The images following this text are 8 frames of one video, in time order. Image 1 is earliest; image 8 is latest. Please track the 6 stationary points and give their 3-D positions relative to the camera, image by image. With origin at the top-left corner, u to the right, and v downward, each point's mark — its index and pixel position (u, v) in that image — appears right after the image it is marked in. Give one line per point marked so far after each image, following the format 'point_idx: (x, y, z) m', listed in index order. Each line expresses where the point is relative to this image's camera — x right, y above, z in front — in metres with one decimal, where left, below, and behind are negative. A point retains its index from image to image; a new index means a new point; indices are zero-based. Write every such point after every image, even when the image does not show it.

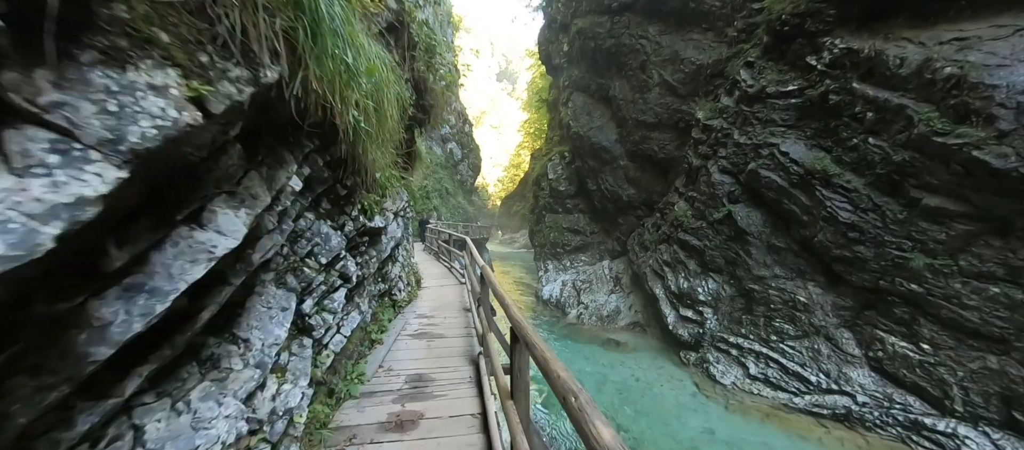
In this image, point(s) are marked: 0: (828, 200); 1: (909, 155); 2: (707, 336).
0: (+6.7, +0.5, +6.7) m
1: (+7.2, +1.3, +5.8) m
2: (+4.9, -2.8, +8.2) m
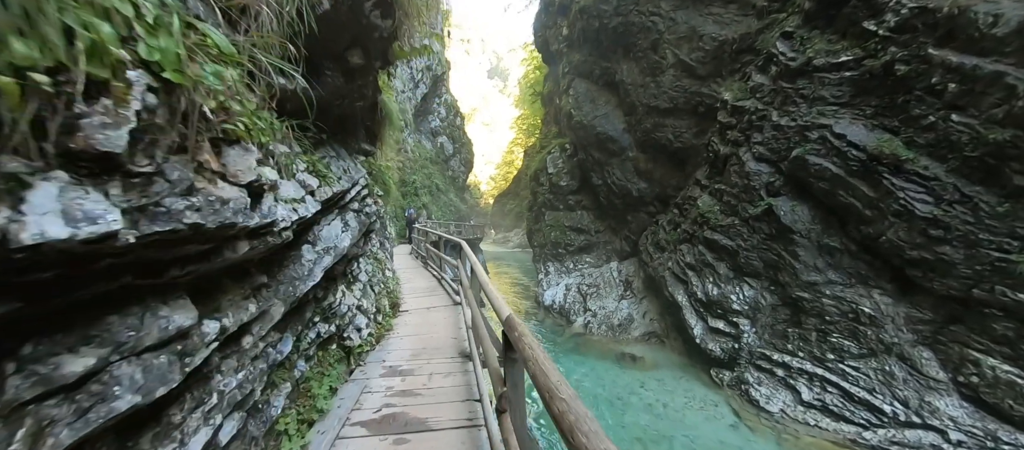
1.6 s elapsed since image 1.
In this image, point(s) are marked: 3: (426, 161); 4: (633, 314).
0: (+6.8, +0.6, +5.5) m
1: (+7.3, +1.4, +4.6) m
2: (+5.0, -2.8, +6.9) m
3: (-4.6, +3.6, +18.2) m
4: (+3.6, -2.6, +9.6) m
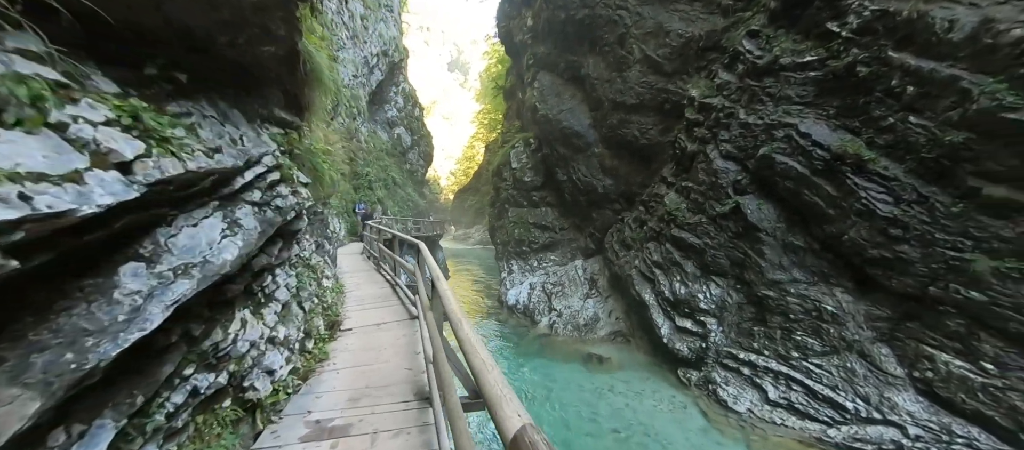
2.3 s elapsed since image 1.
0: (+6.2, +0.6, +5.6) m
1: (+6.8, +1.4, +4.7) m
2: (+4.3, -2.7, +6.8) m
3: (-6.7, +3.8, +16.7) m
4: (+2.5, -2.5, +9.3) m
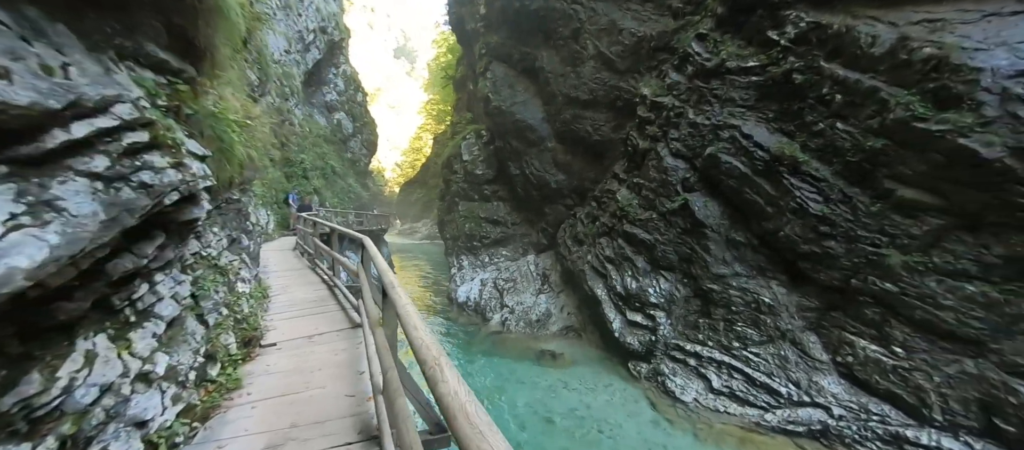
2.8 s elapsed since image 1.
0: (+5.4, +0.7, +6.0) m
1: (+6.1, +1.4, +5.2) m
2: (+3.3, -2.6, +6.9) m
3: (-9.0, +4.1, +14.9) m
4: (+1.1, -2.4, +9.1) m
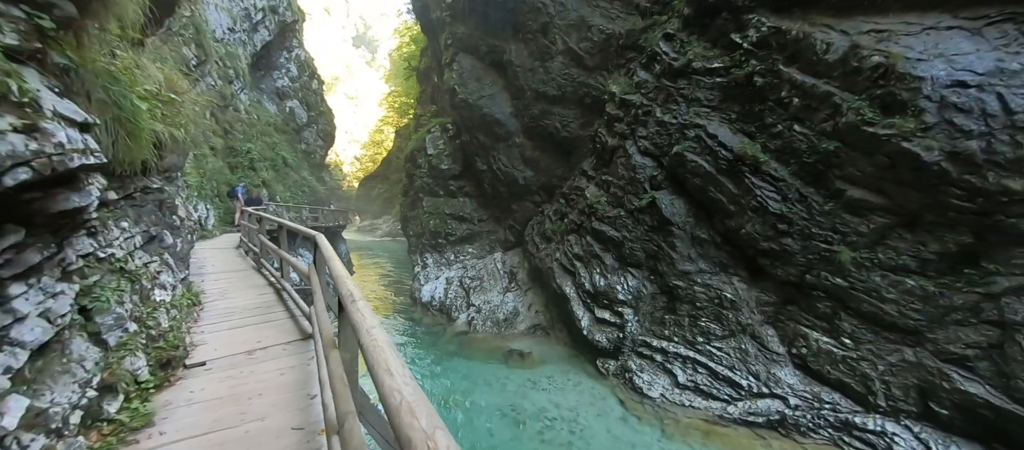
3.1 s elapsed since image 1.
0: (+4.8, +0.7, +6.2) m
1: (+5.6, +1.4, +5.5) m
2: (+2.6, -2.6, +7.0) m
3: (-10.5, +4.3, +13.5) m
4: (+0.2, -2.3, +8.9) m
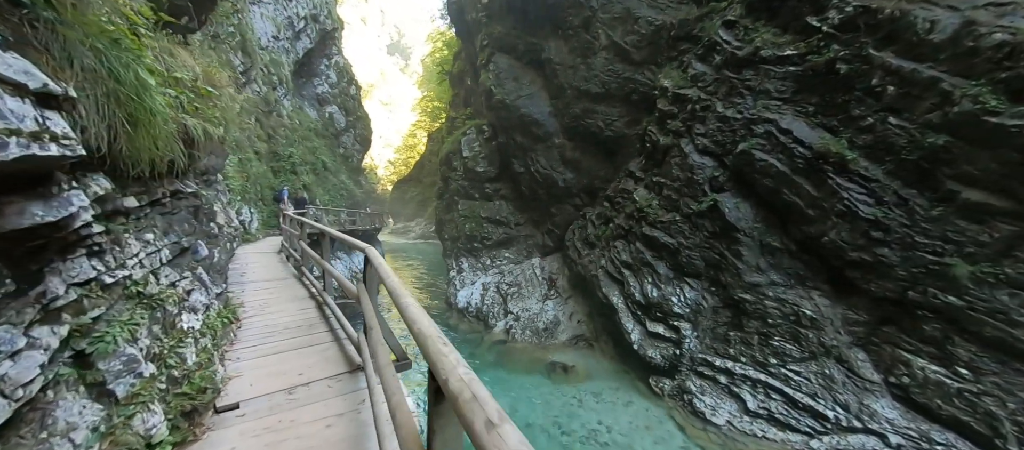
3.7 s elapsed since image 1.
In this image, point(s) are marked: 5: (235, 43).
0: (+5.7, +0.6, +5.4) m
1: (+6.5, +1.3, +4.7) m
2: (+3.5, -2.7, +6.3) m
3: (-9.0, +4.2, +13.9) m
4: (+1.3, -2.4, +8.4) m
5: (-7.4, +4.8, +8.4) m
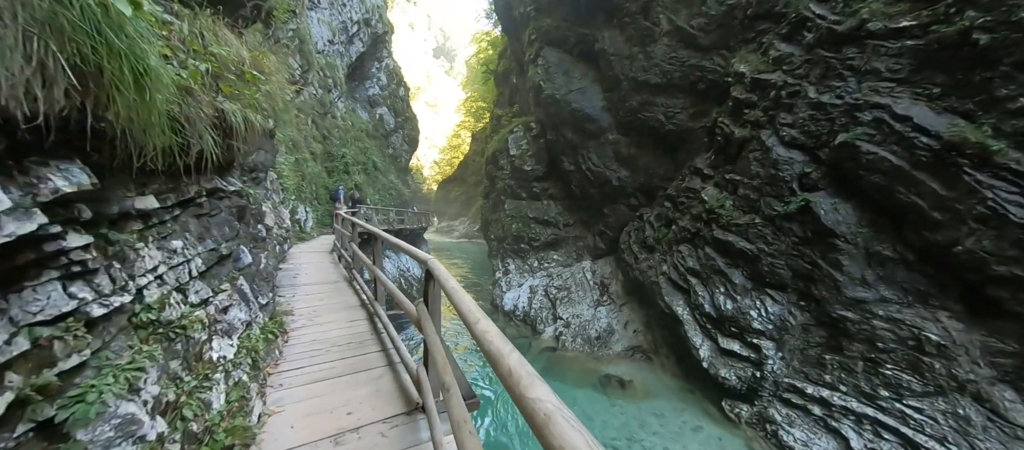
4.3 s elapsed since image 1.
0: (+6.6, +0.5, +4.3) m
1: (+7.3, +1.2, +3.5) m
2: (+4.5, -2.8, +5.5) m
3: (-7.0, +4.3, +14.4) m
4: (+2.5, -2.5, +7.9) m
5: (-6.0, +4.9, +8.8) m
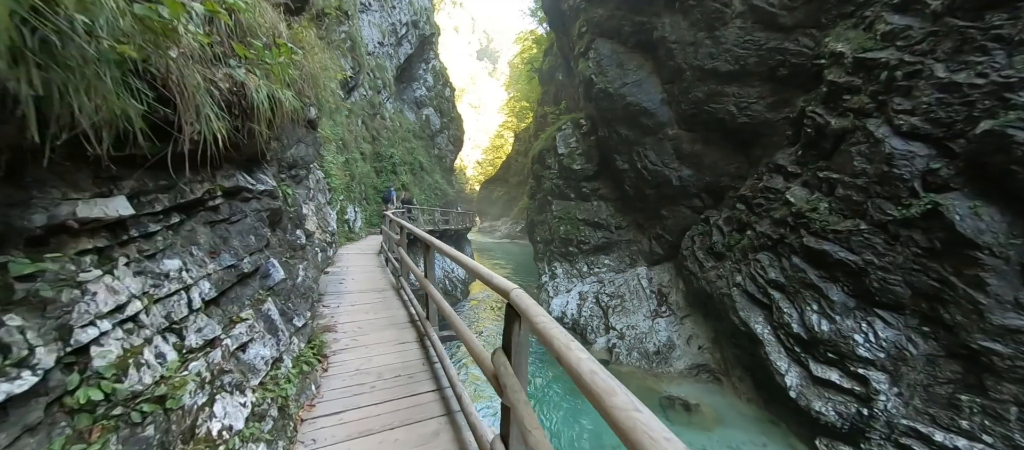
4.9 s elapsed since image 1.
0: (+7.3, +0.4, +3.2) m
1: (+7.9, +1.1, +2.3) m
2: (+5.3, -2.9, +4.6) m
3: (-4.9, +4.3, +14.8) m
4: (+3.7, -2.6, +7.2) m
5: (-4.6, +4.9, +9.1) m
